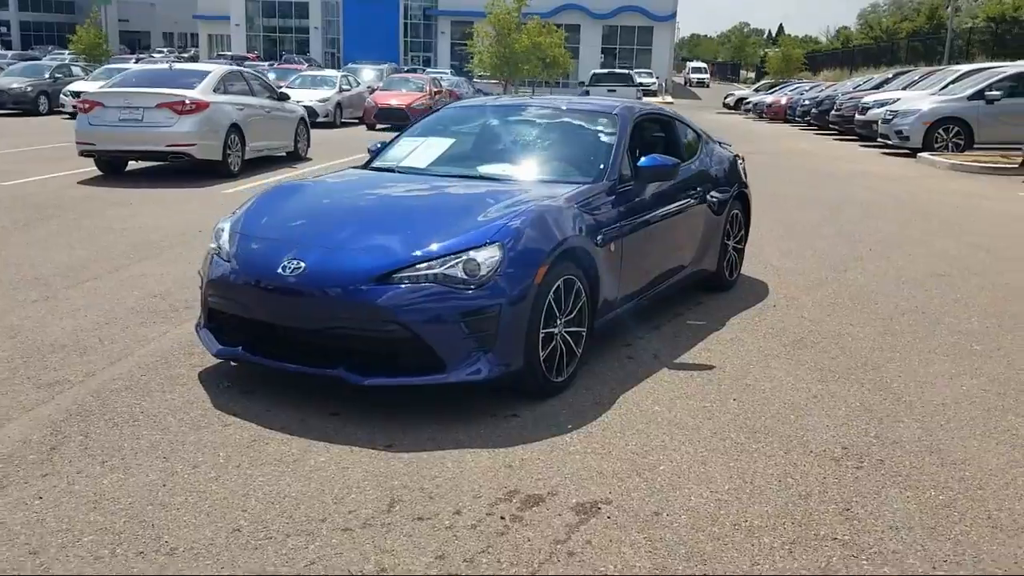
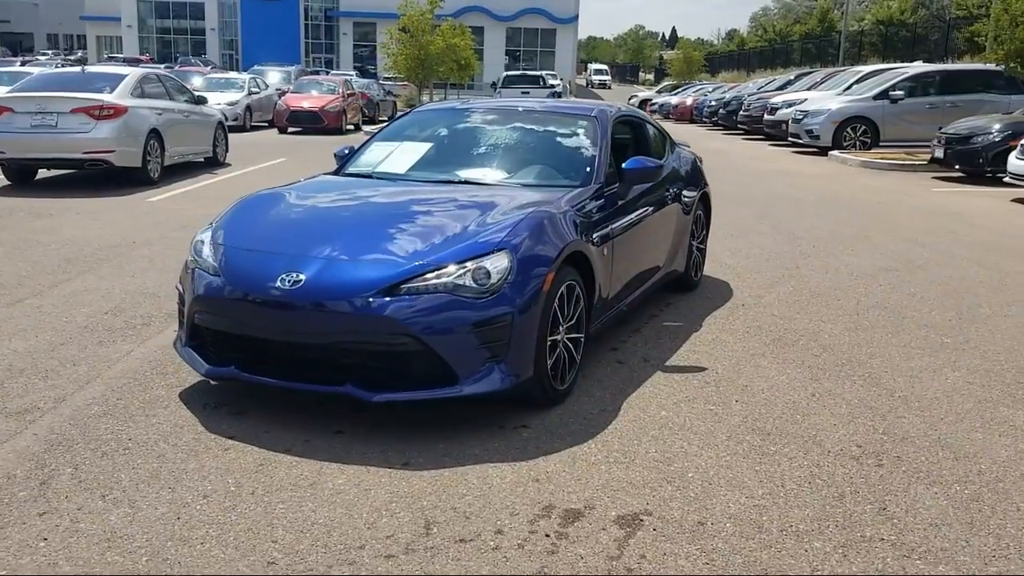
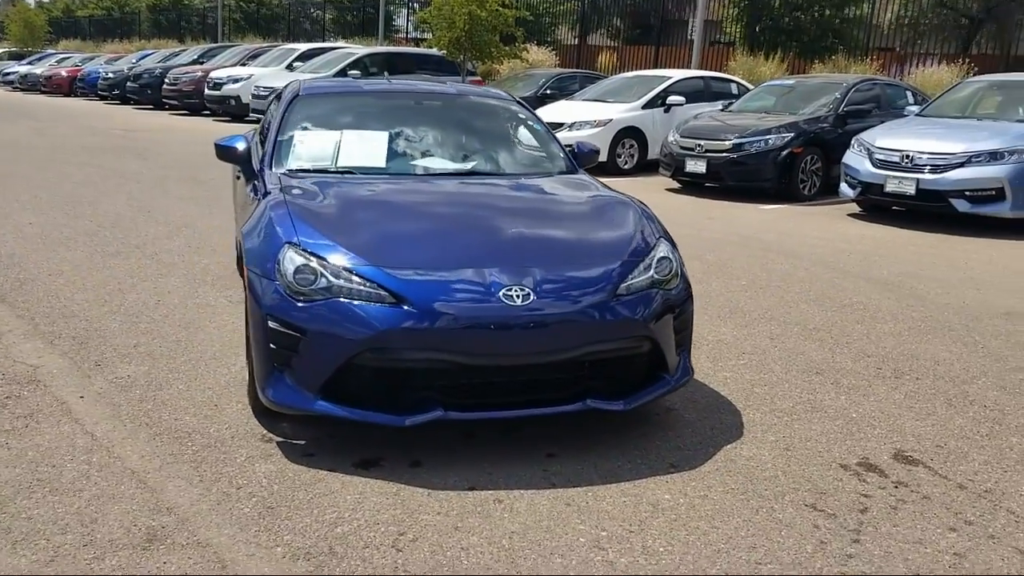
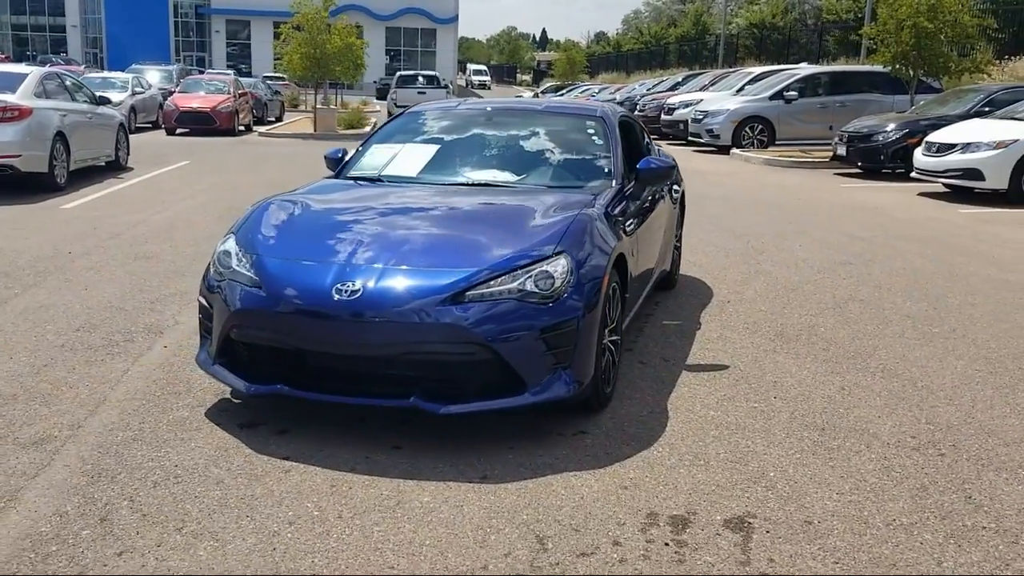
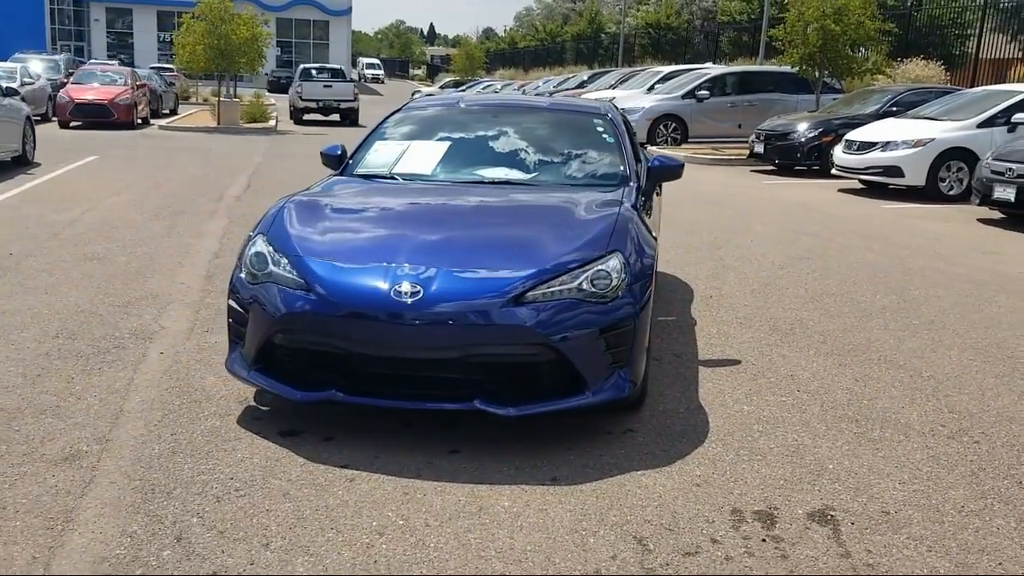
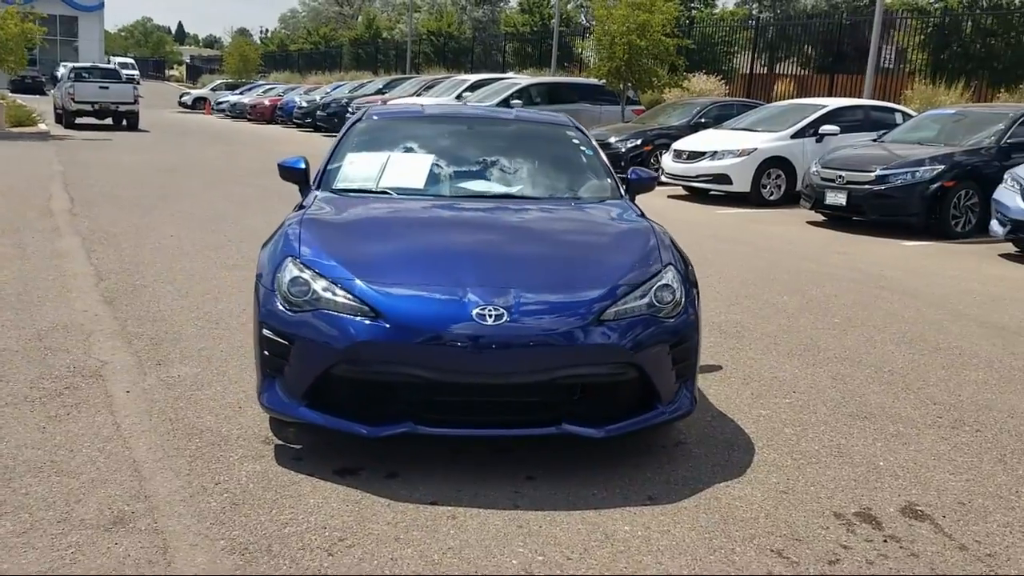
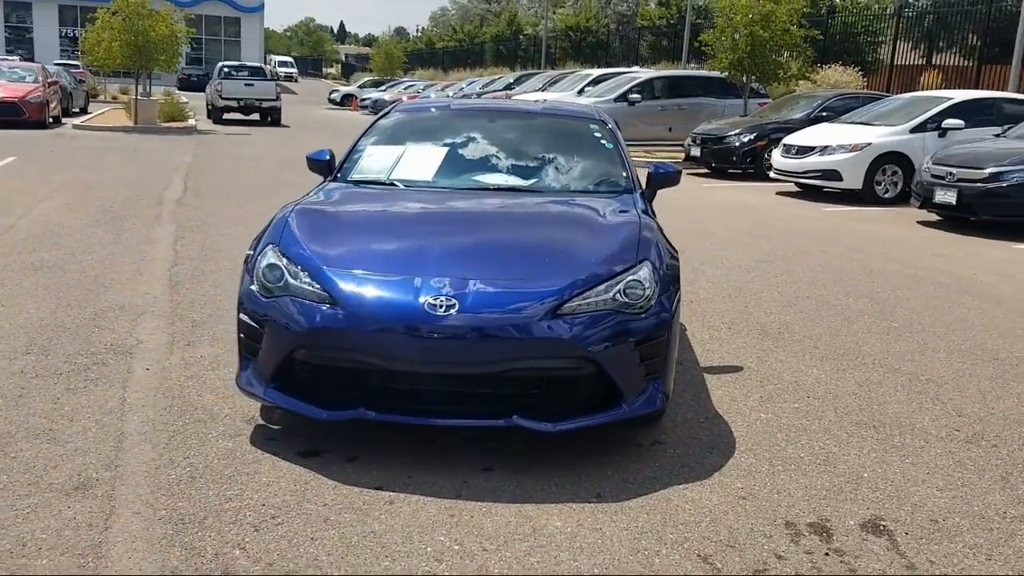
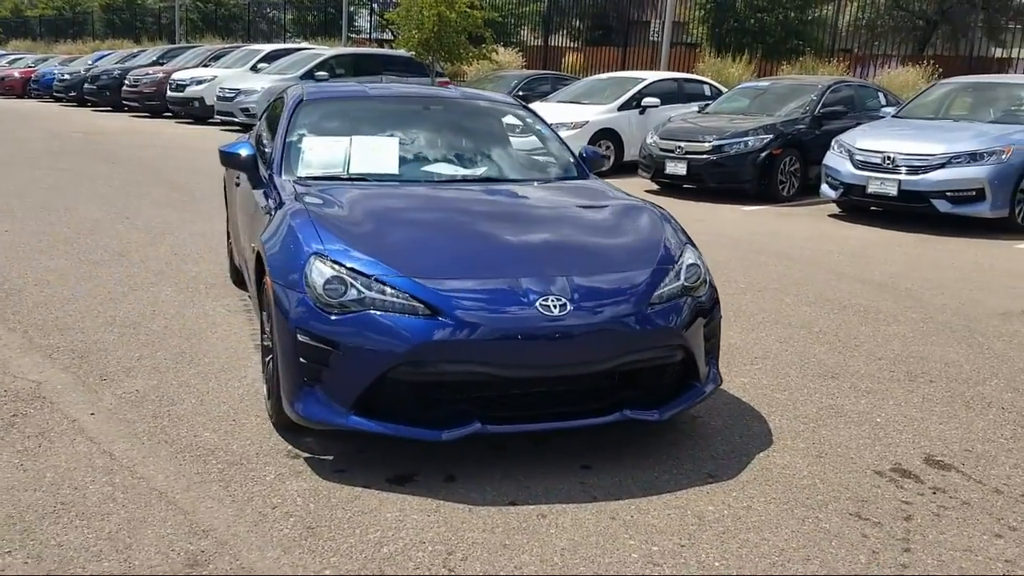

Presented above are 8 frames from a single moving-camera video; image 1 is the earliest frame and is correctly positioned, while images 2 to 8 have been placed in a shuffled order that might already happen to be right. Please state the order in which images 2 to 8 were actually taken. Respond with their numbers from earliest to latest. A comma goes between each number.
2, 4, 5, 7, 6, 3, 8
